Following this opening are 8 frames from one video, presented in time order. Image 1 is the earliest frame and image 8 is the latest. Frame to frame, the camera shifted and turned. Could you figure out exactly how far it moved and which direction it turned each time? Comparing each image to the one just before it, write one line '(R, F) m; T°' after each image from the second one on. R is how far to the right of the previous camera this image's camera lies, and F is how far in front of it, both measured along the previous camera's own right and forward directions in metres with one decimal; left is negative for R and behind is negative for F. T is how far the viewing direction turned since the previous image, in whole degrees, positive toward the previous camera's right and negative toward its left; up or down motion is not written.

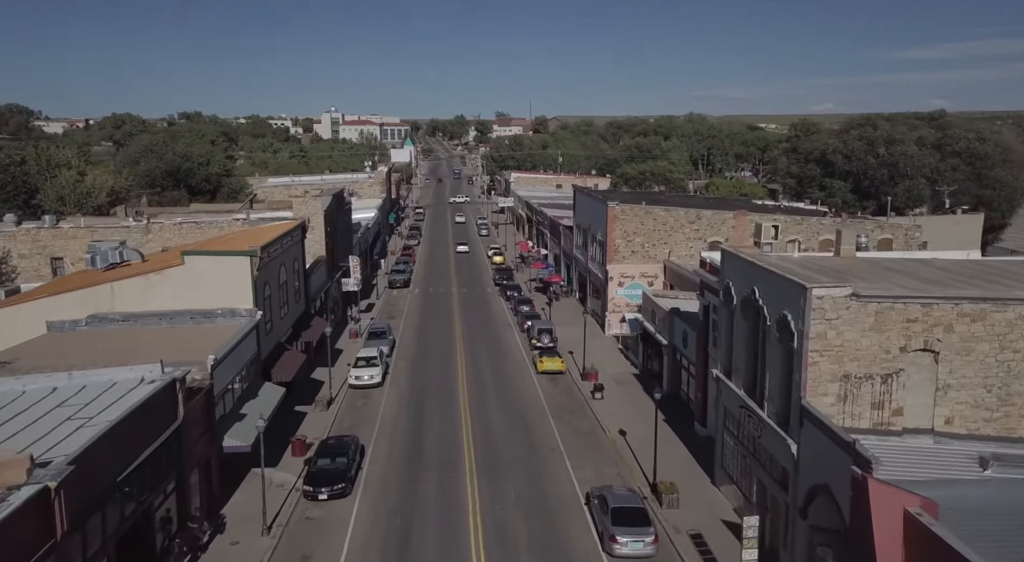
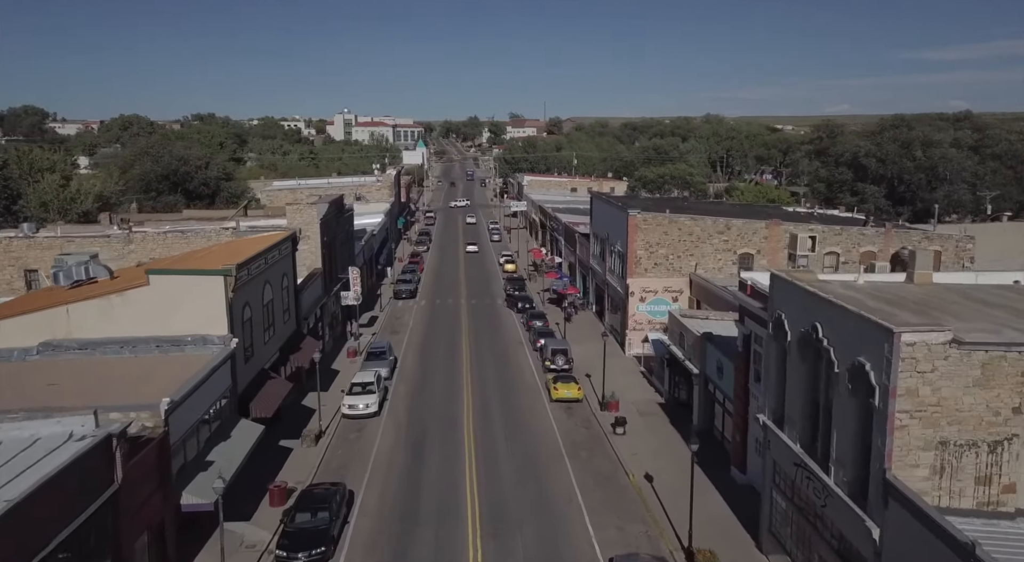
(+0.1, +3.3) m; -1°
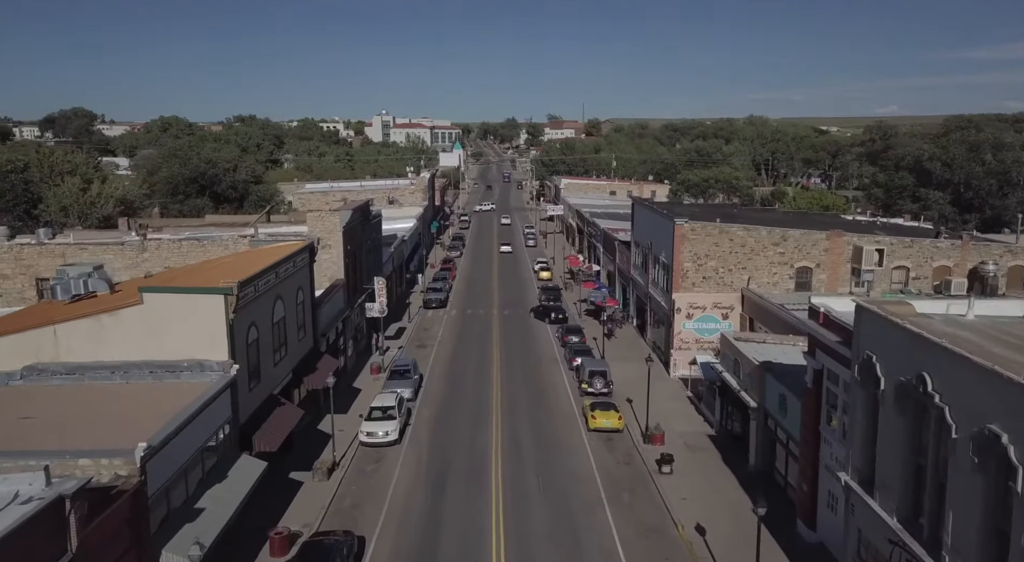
(+0.1, +2.8) m; -3°
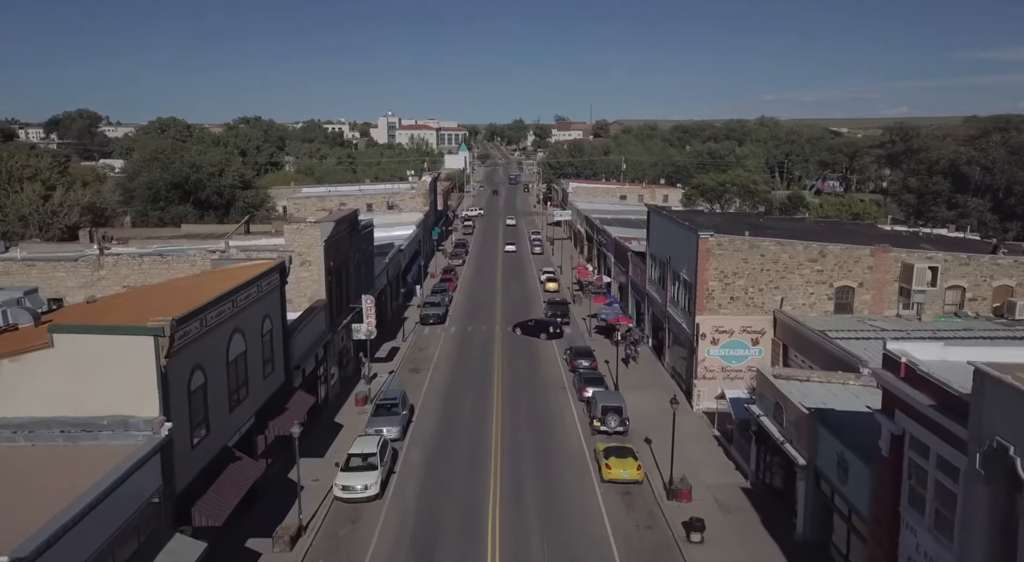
(+0.2, +4.0) m; -1°
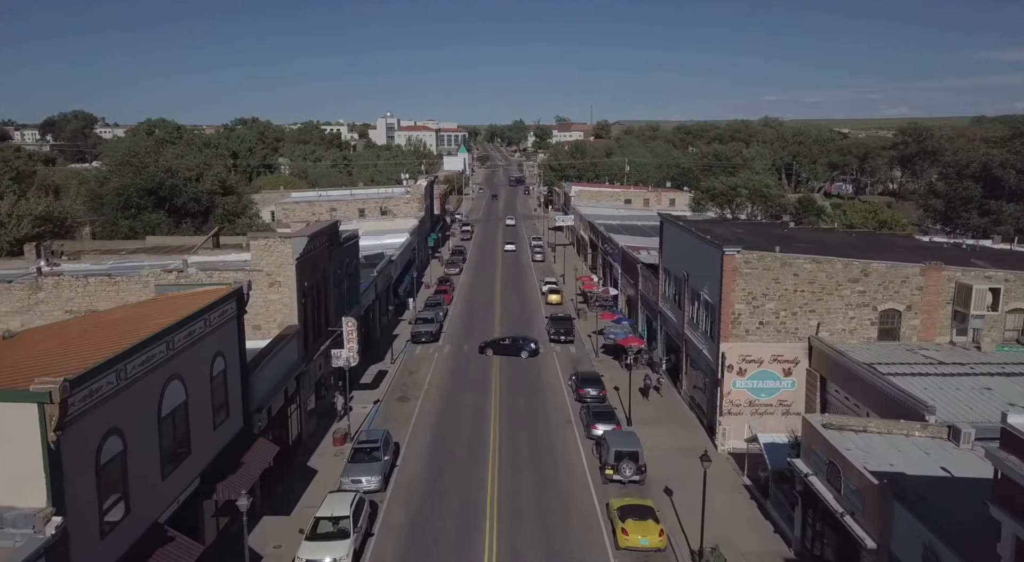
(+0.1, +3.9) m; 0°
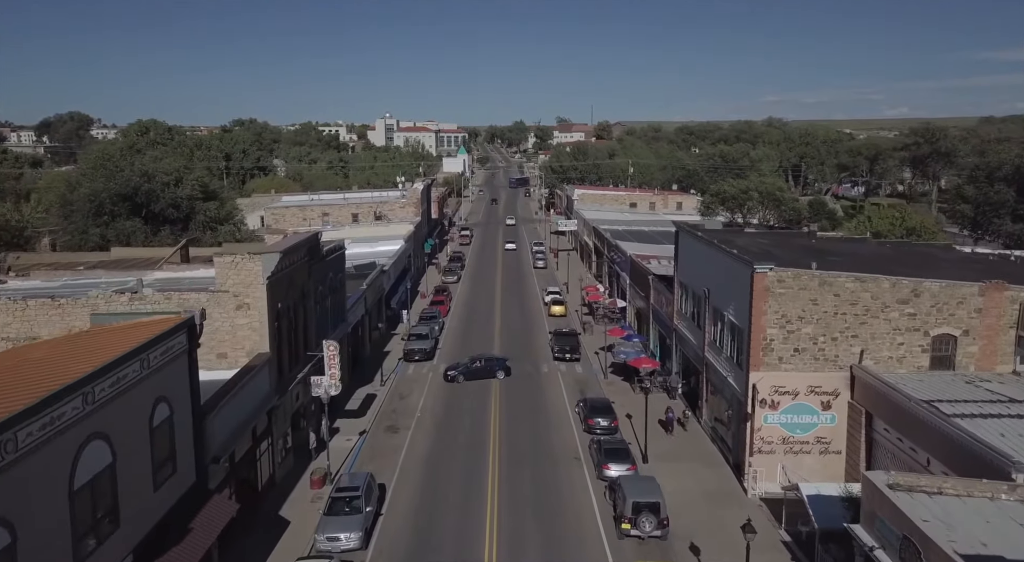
(0.0, +3.4) m; 0°
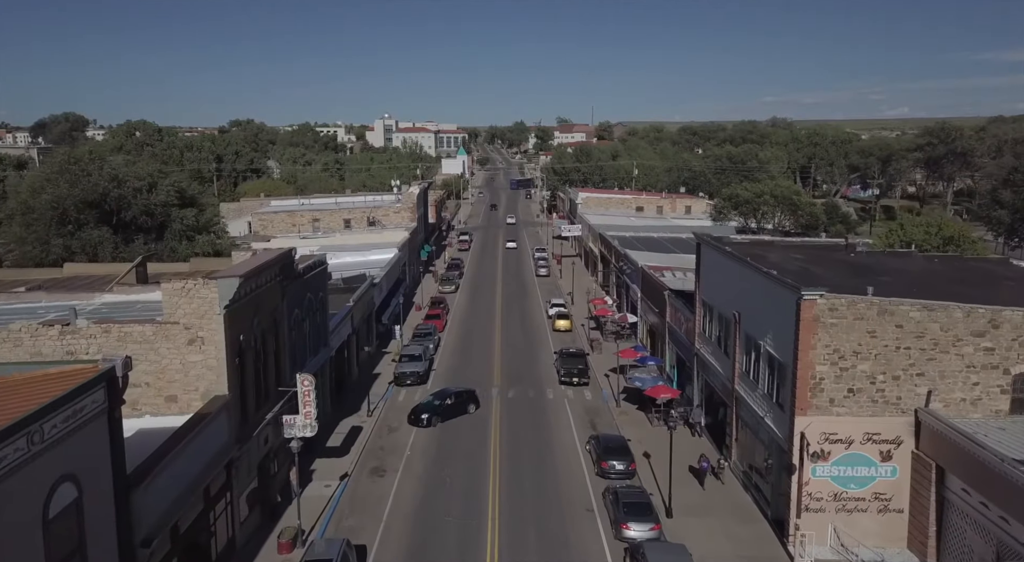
(-0.1, +3.8) m; 0°
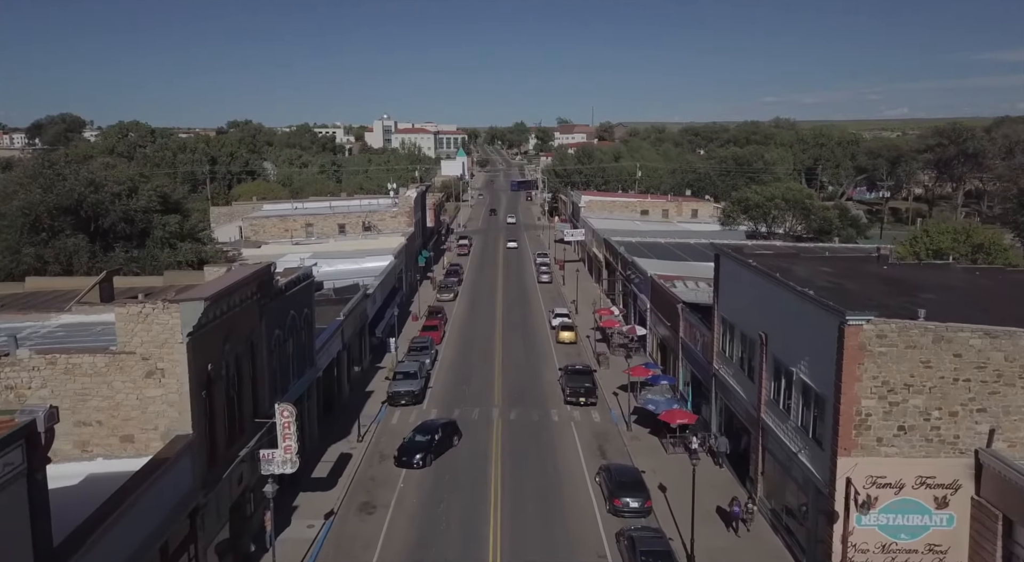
(-0.1, +2.6) m; 0°
